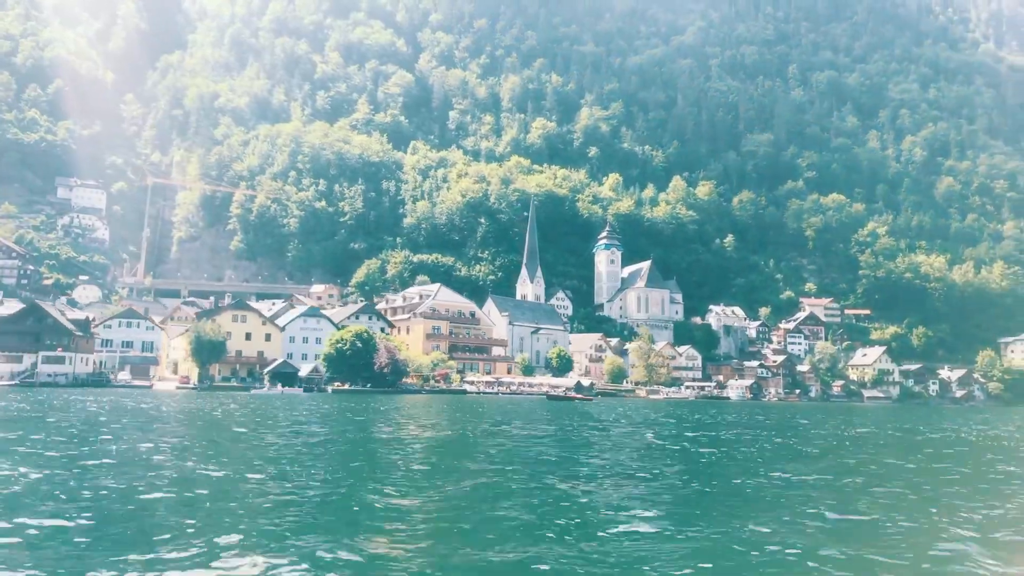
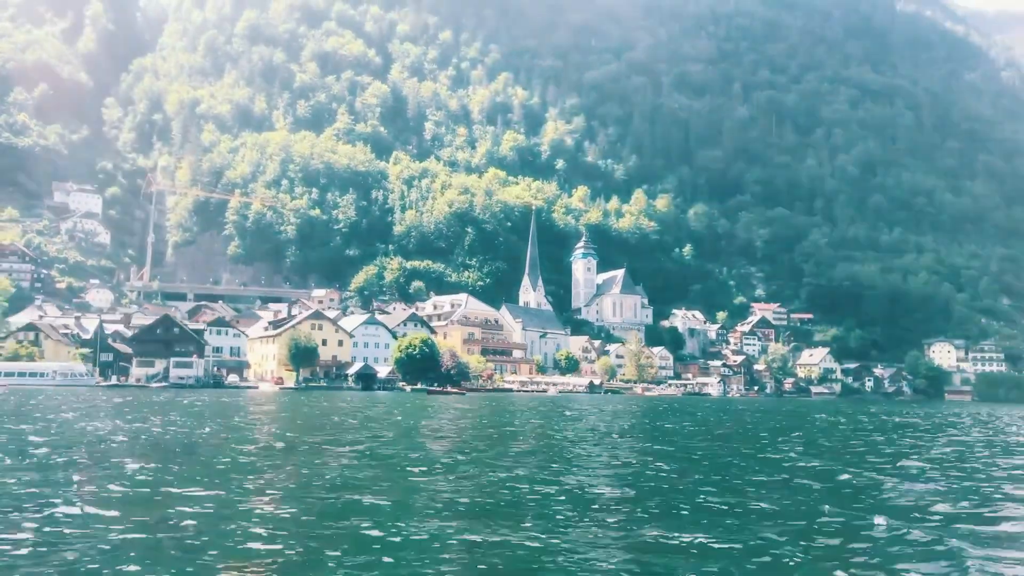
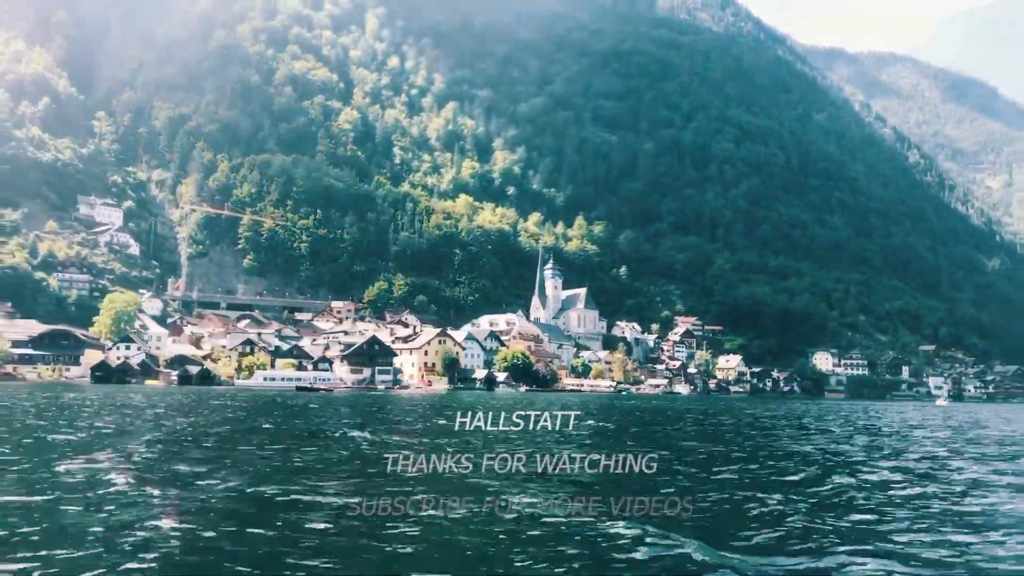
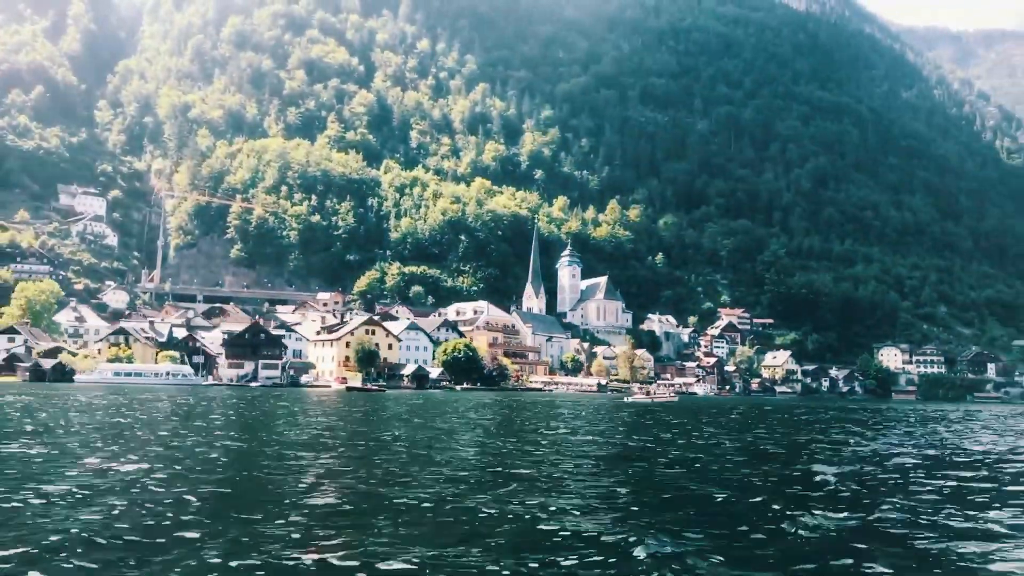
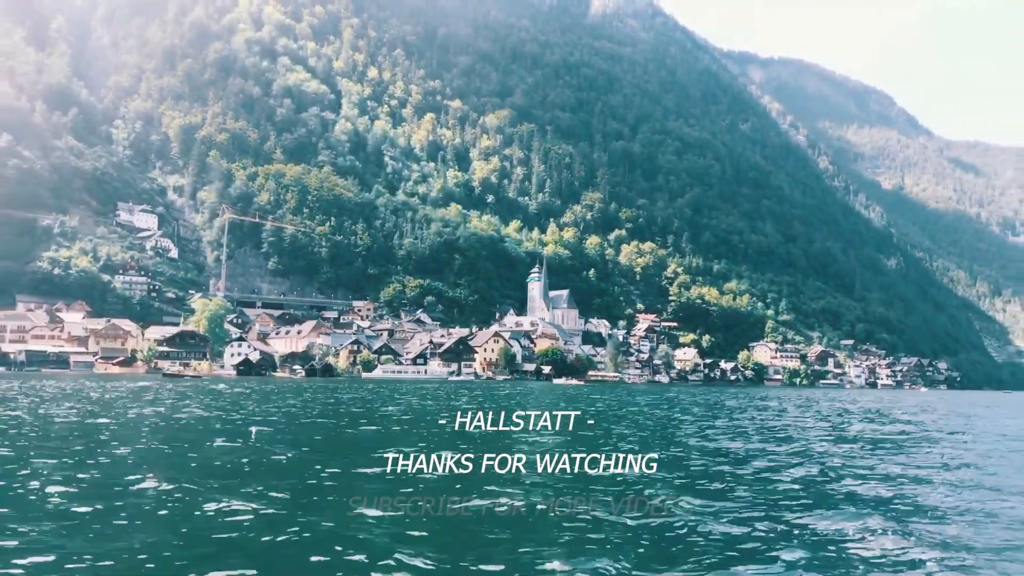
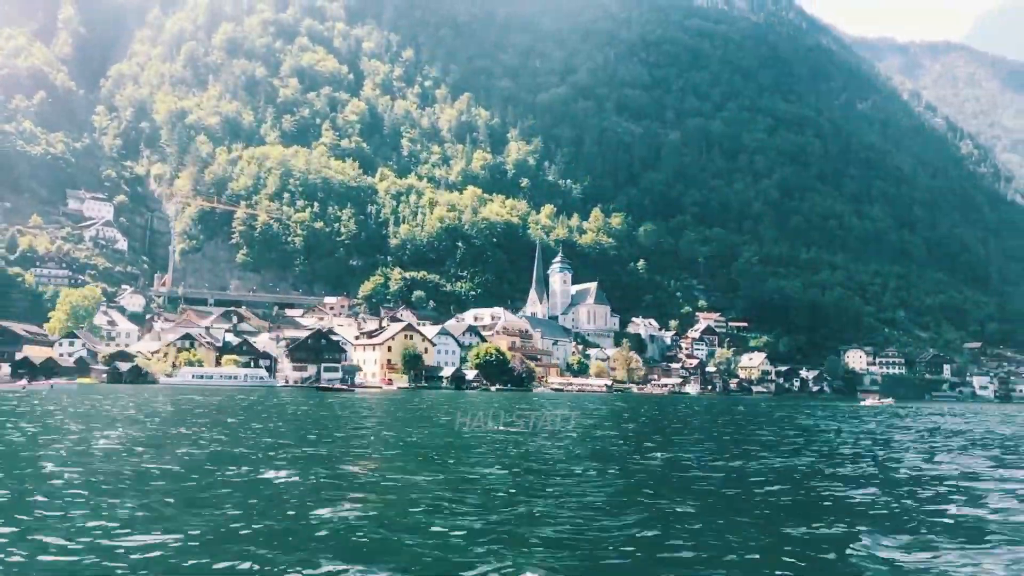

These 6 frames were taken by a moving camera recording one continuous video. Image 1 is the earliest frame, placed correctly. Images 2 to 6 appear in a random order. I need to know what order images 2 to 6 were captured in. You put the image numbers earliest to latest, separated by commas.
2, 4, 6, 3, 5
